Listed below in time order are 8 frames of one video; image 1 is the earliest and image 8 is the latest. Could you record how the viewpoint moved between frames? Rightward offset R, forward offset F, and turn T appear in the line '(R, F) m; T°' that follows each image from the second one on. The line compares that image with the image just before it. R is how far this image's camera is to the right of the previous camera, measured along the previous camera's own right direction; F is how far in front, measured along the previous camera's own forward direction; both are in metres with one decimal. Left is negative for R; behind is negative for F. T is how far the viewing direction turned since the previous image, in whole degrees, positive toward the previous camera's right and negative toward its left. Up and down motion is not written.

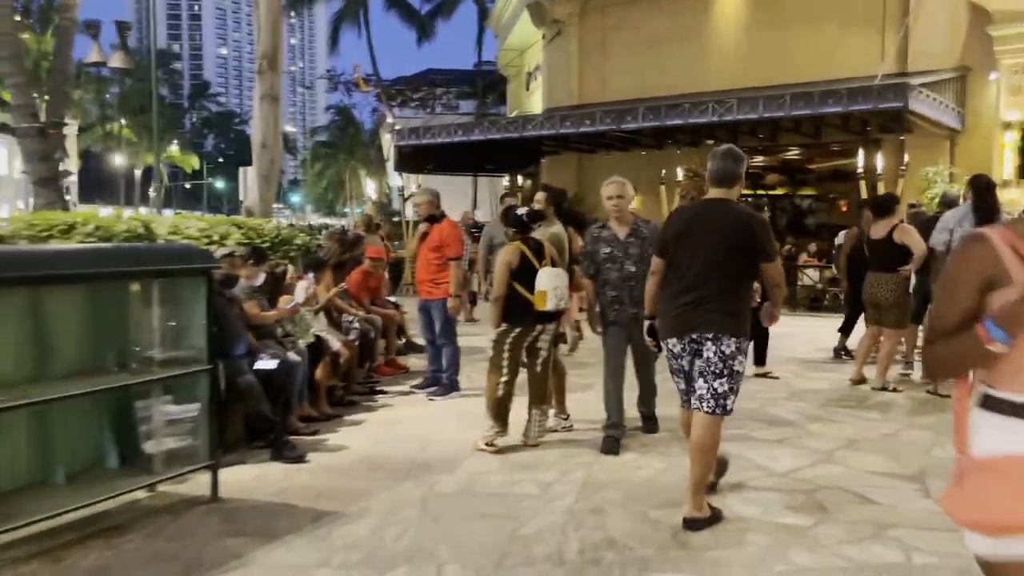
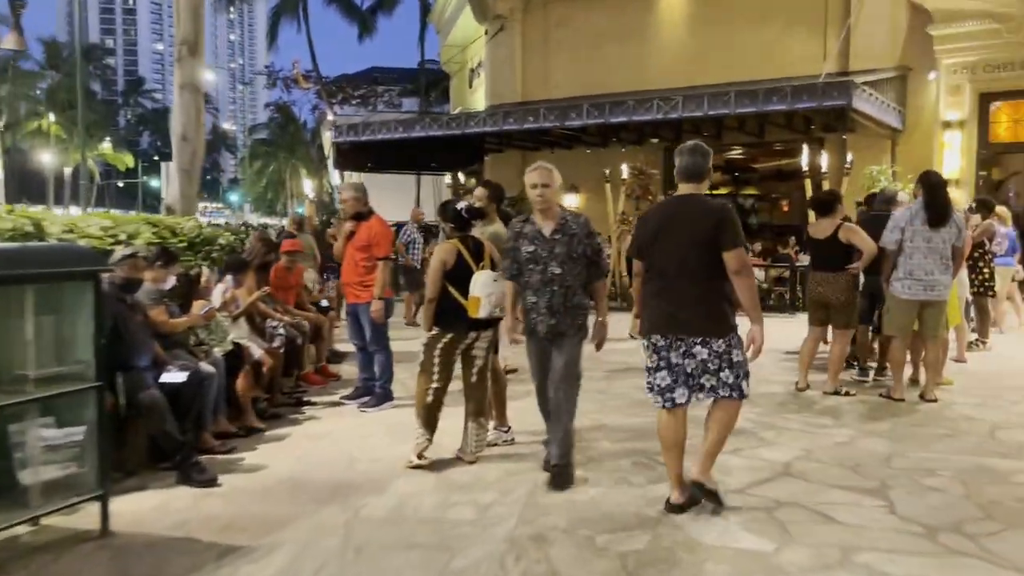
(+0.1, +0.4) m; +4°
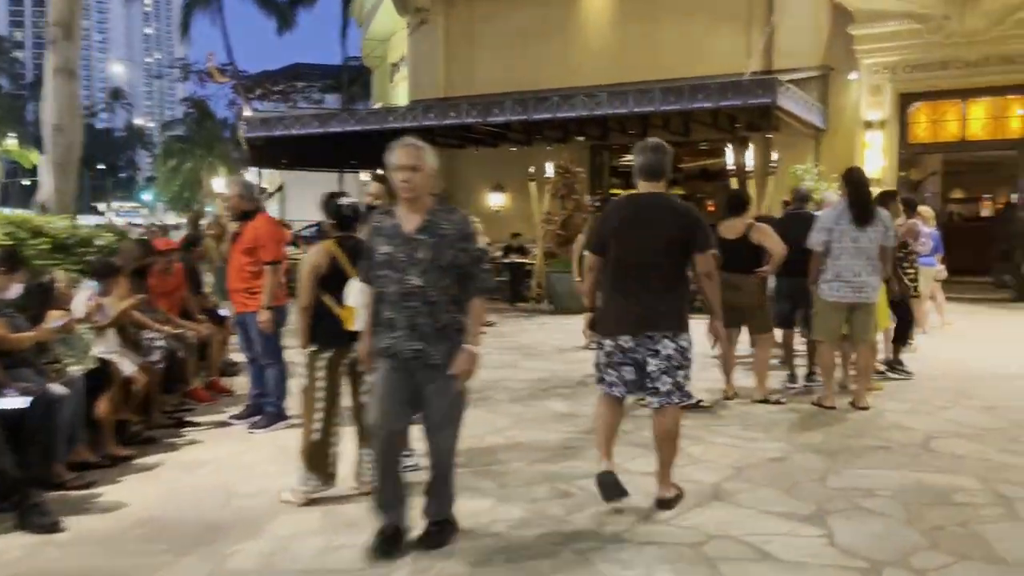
(+0.2, +0.6) m; +5°
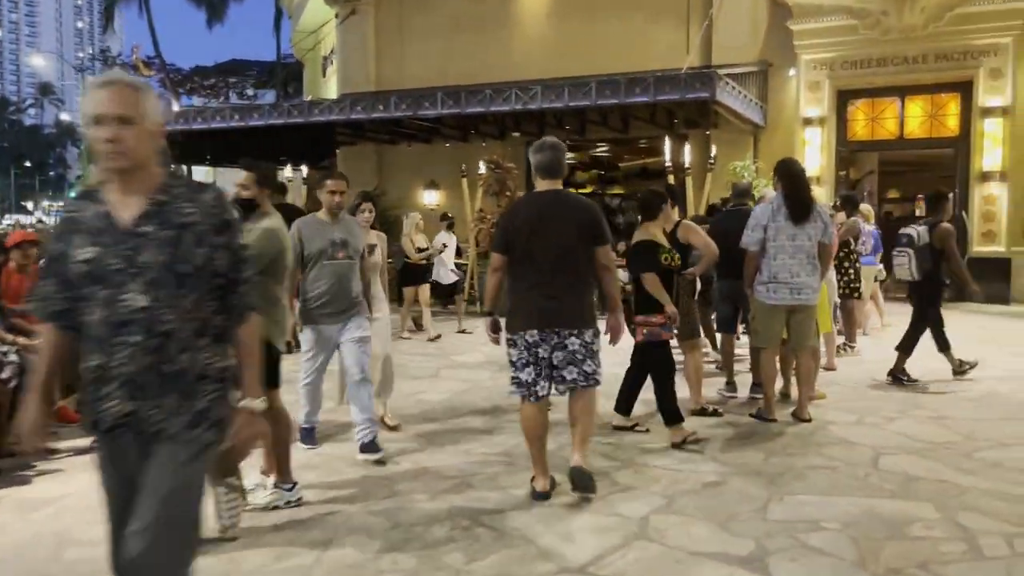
(+0.2, +0.6) m; +4°
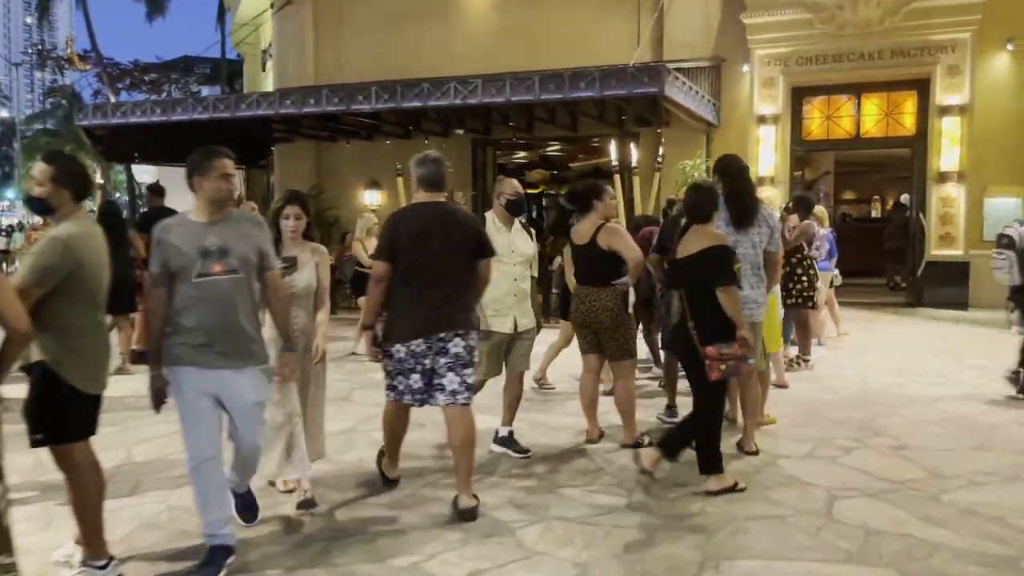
(+0.4, +0.8) m; +3°
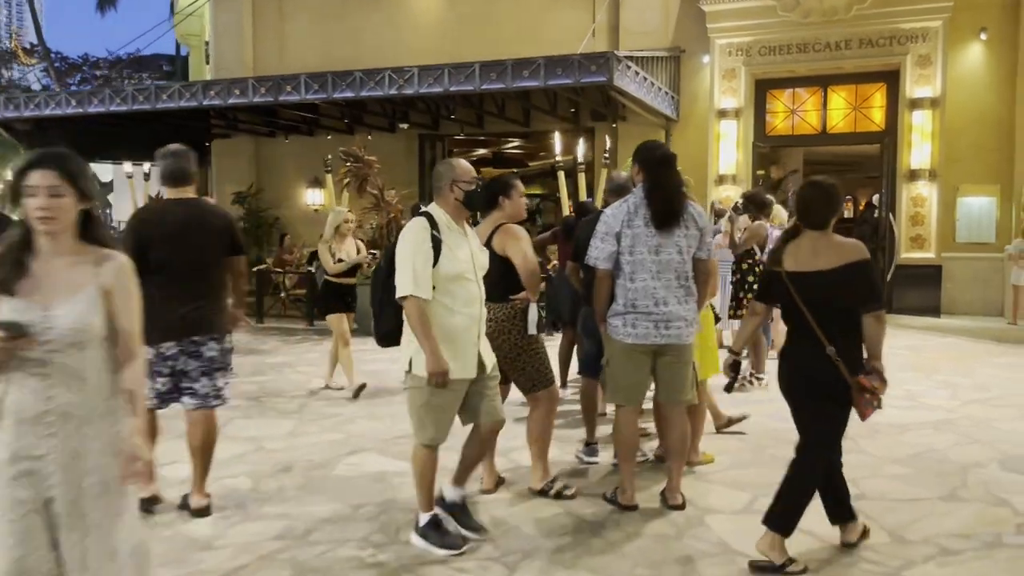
(+0.6, +1.0) m; +1°
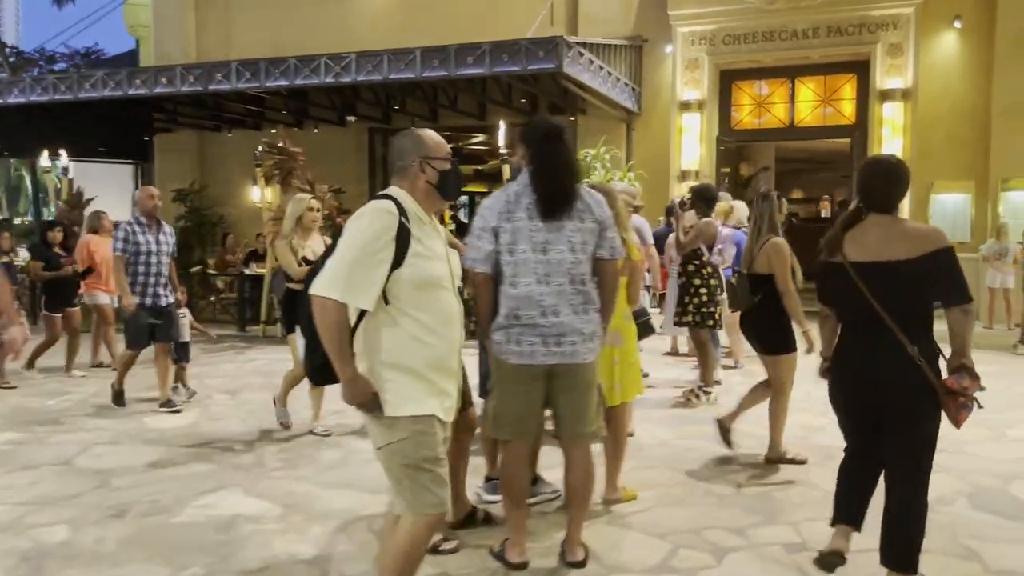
(+0.5, +0.8) m; +1°
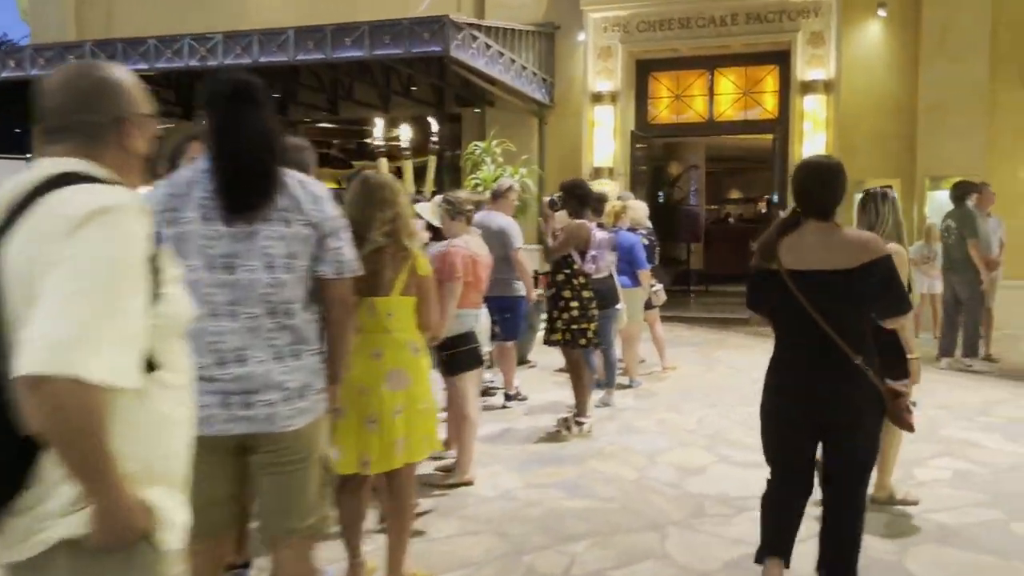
(+0.8, +1.0) m; +3°
